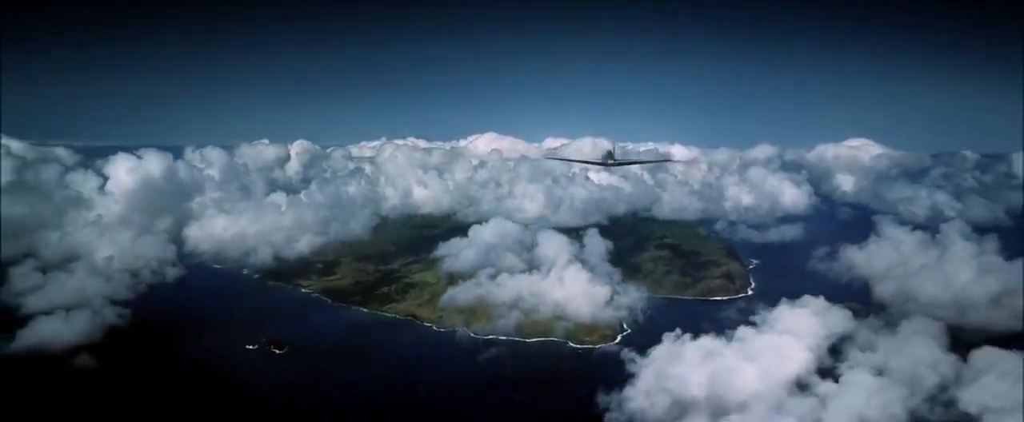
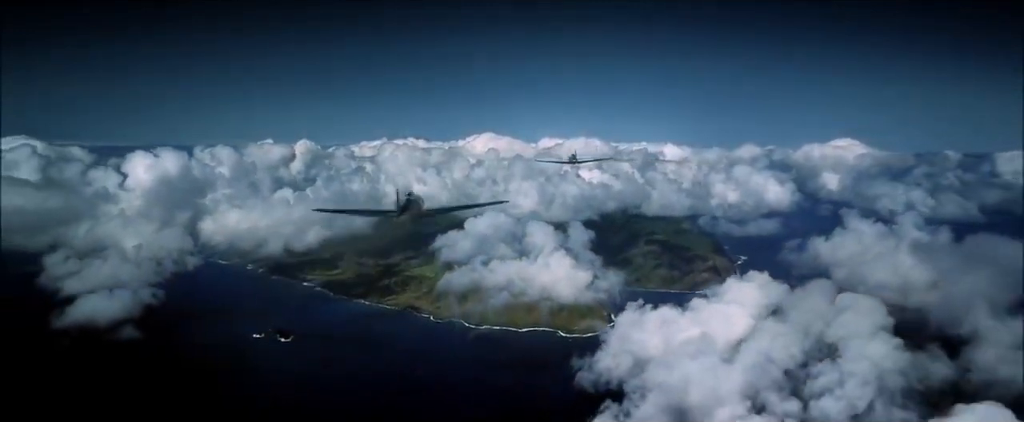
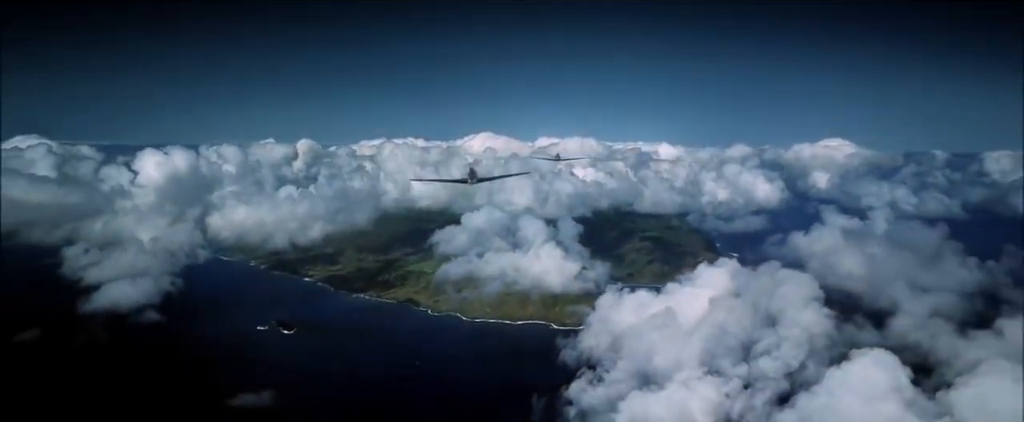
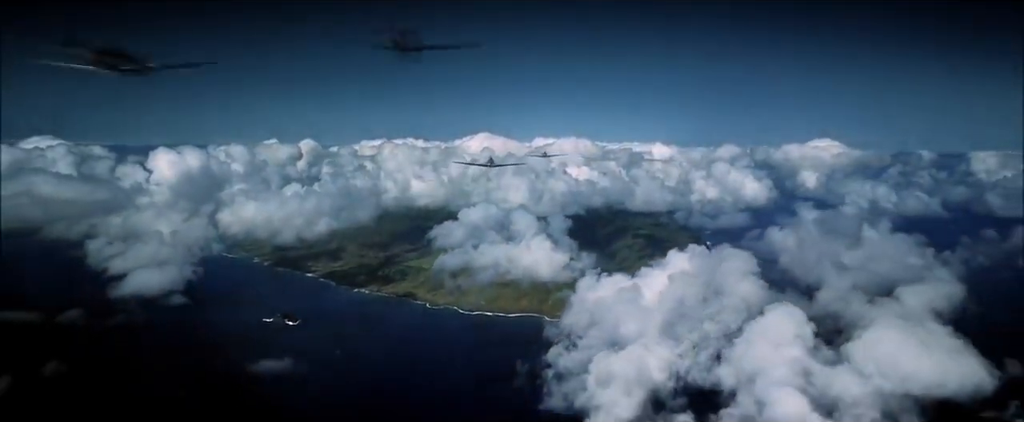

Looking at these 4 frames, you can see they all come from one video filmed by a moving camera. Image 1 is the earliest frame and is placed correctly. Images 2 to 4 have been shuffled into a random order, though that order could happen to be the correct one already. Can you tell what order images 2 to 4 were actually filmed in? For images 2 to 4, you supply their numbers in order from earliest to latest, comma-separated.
2, 3, 4
